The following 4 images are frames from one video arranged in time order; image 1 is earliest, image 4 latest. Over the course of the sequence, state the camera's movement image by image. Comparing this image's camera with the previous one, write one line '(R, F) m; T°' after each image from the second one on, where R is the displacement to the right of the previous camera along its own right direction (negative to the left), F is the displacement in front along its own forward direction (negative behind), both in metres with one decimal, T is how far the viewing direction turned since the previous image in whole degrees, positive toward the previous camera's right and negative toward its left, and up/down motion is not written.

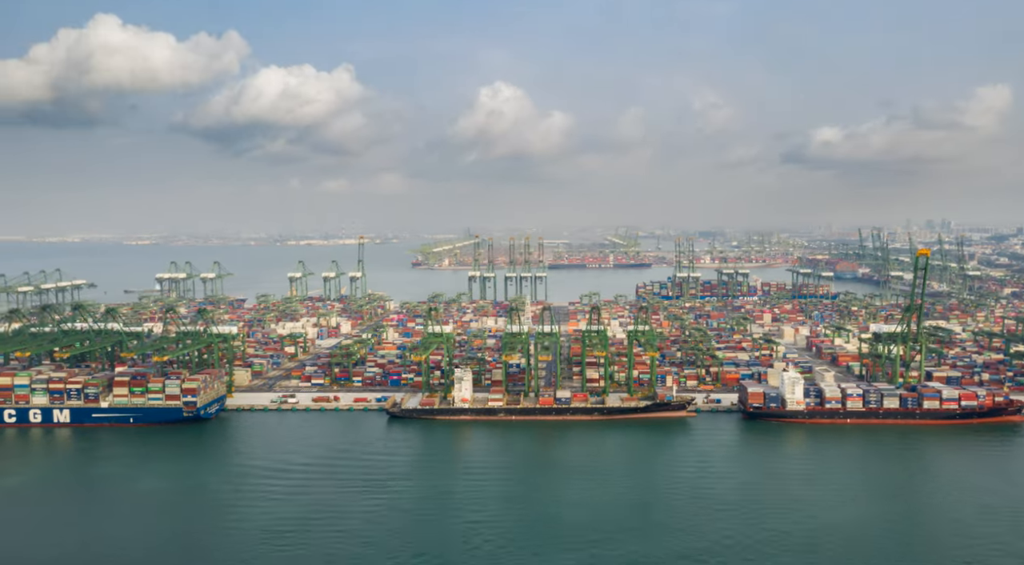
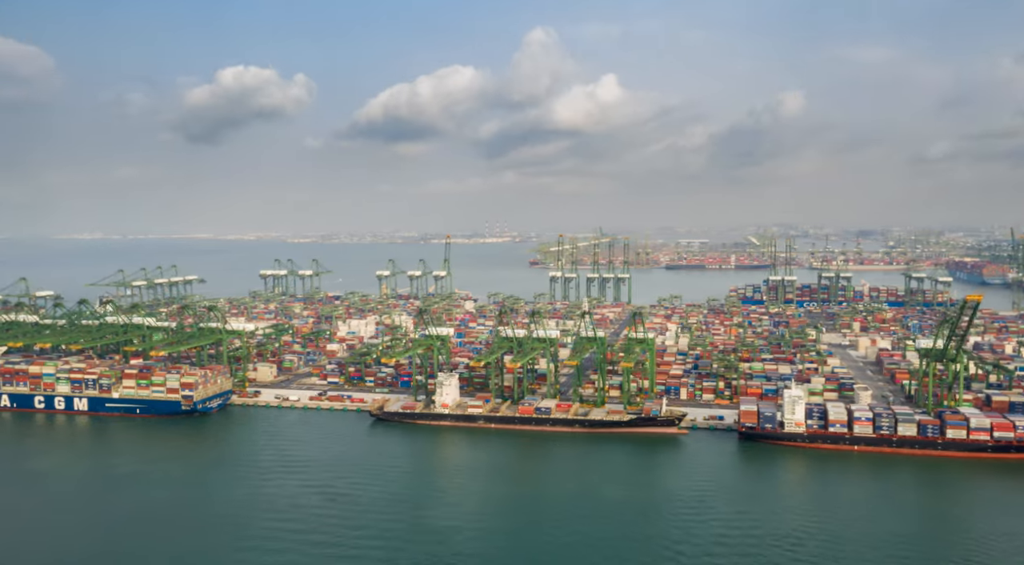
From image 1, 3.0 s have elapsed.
(+4.5, +1.3) m; -11°
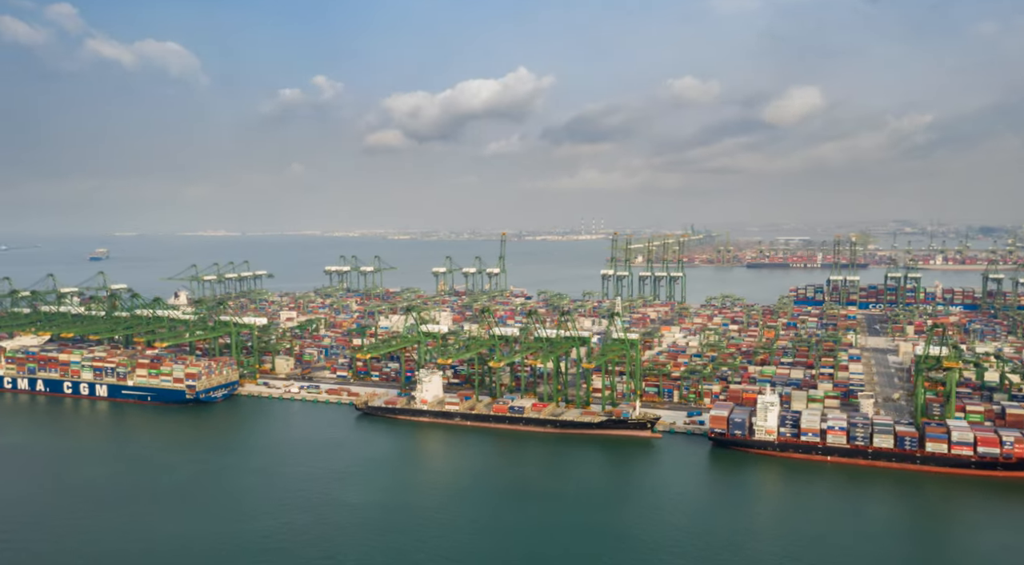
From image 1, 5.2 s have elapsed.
(+3.3, +0.3) m; -7°
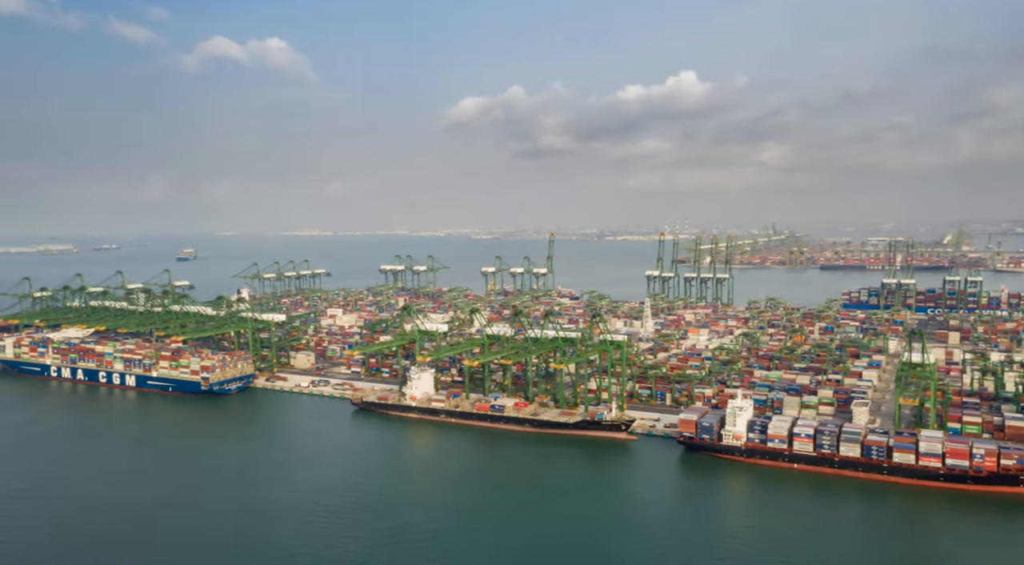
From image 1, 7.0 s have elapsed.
(+2.8, -0.2) m; -6°
